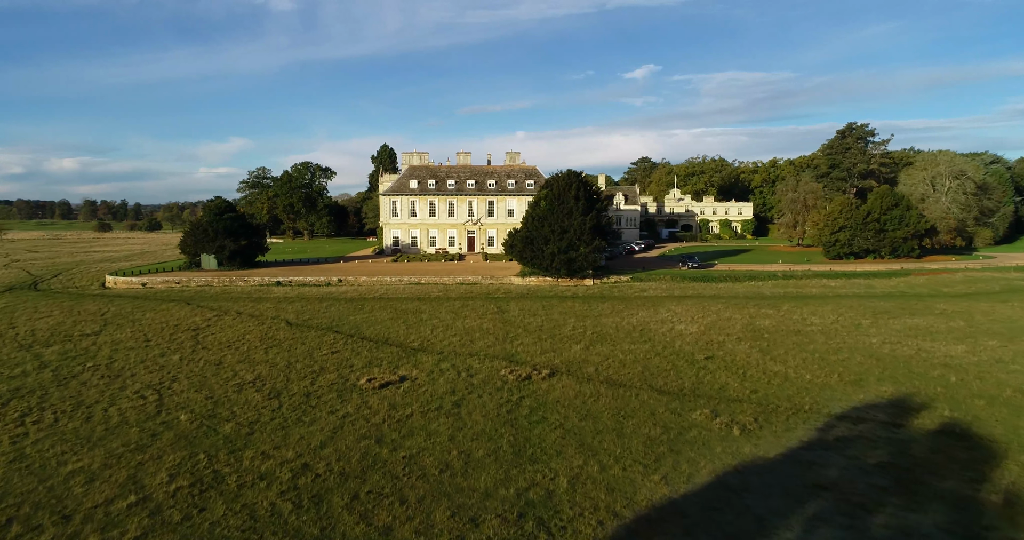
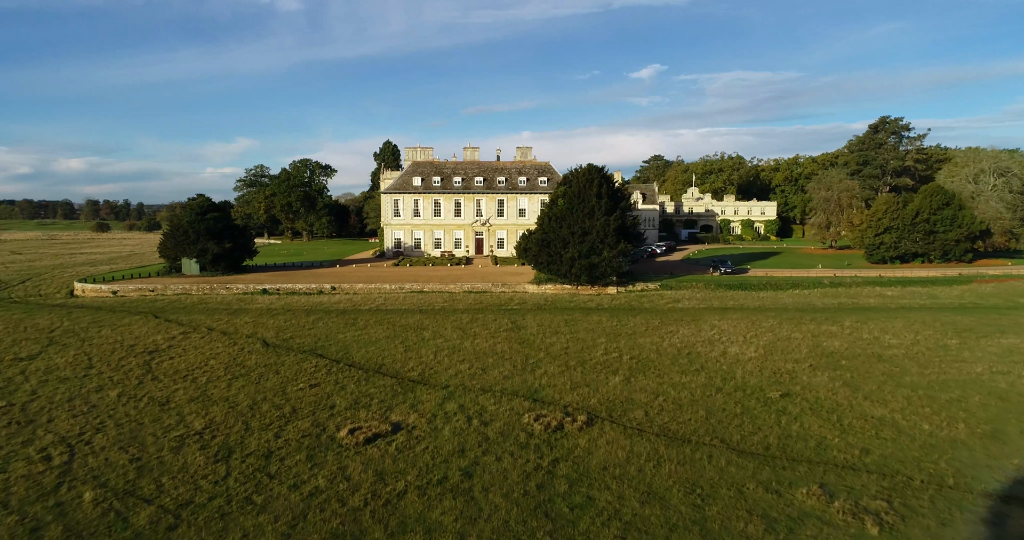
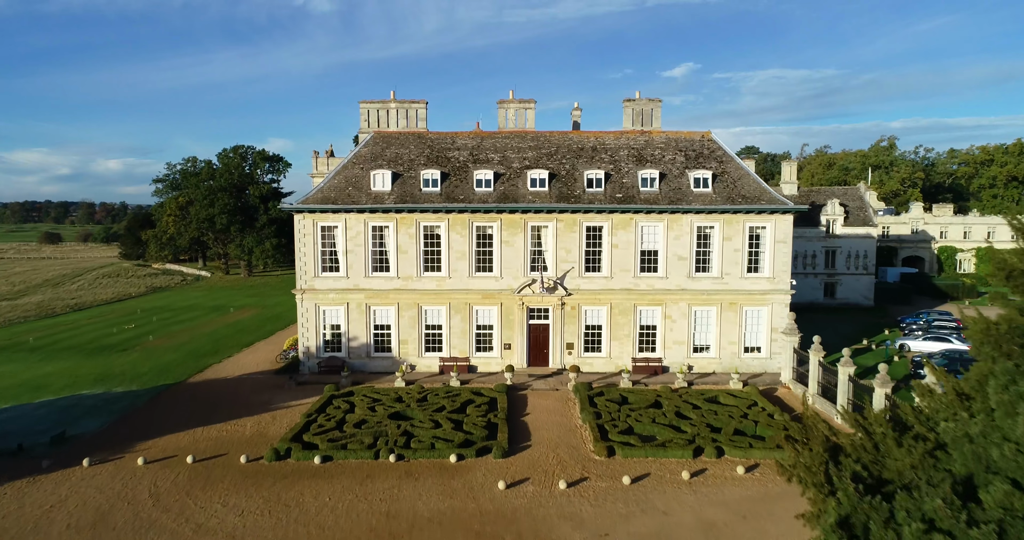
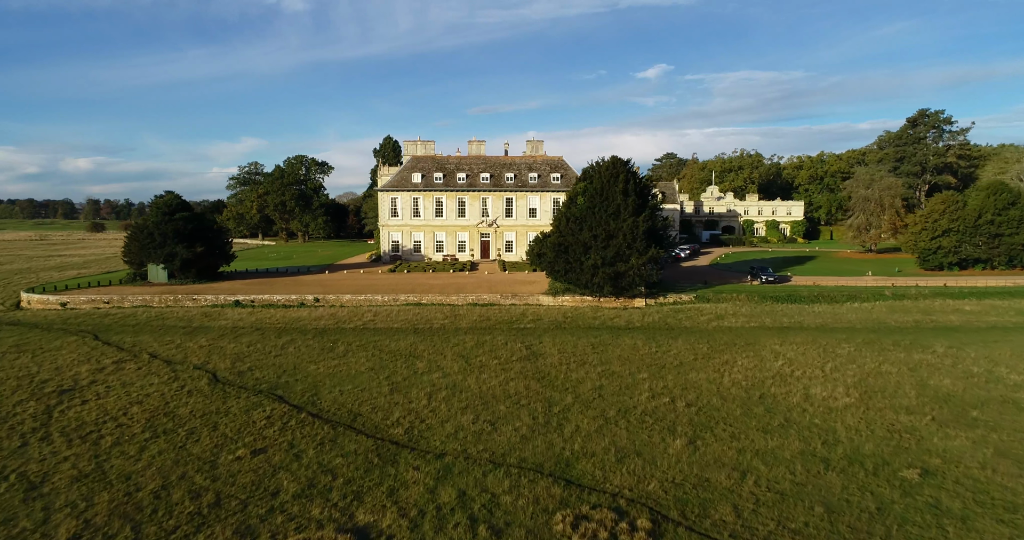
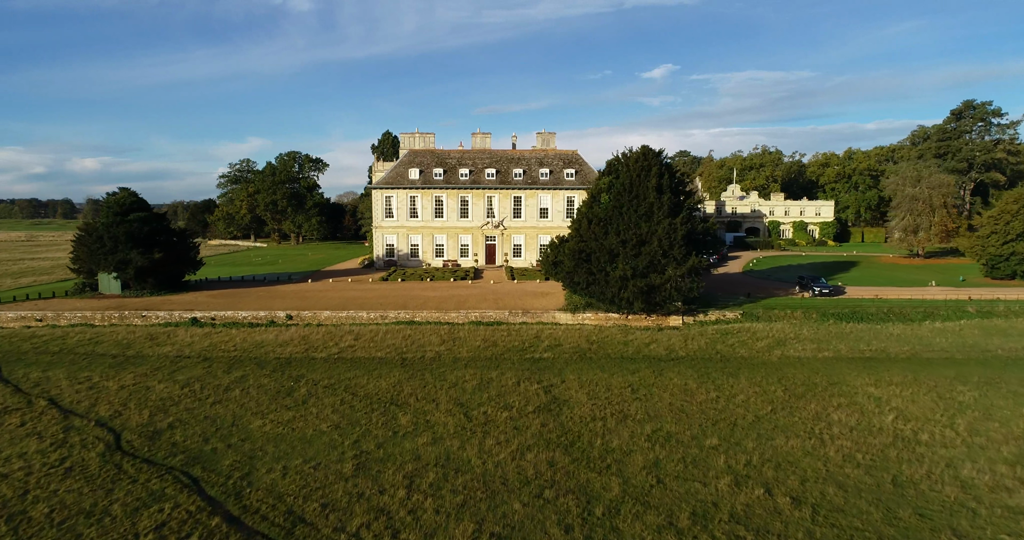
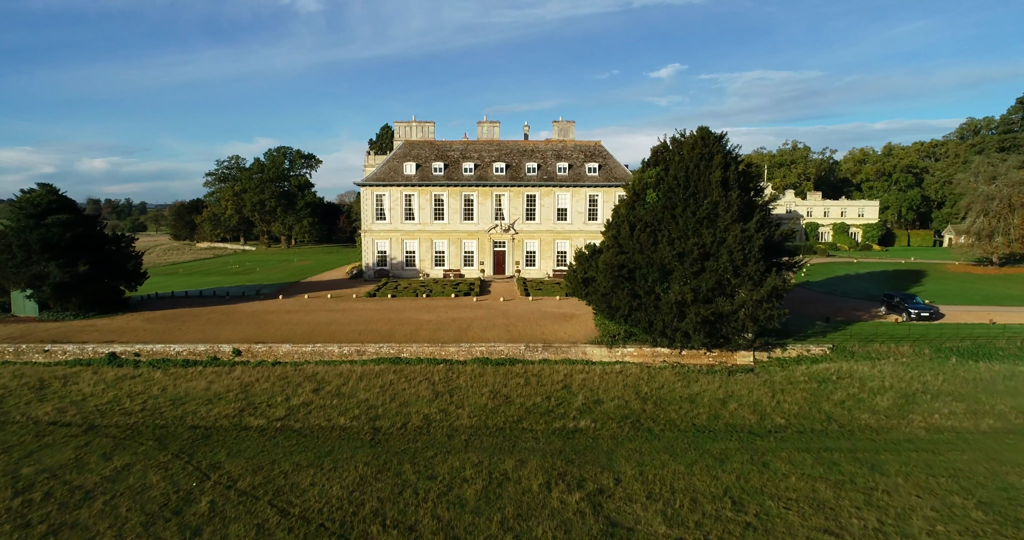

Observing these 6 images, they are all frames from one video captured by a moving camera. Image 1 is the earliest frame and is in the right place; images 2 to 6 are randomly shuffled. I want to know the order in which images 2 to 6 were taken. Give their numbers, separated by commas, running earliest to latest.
2, 4, 5, 6, 3
